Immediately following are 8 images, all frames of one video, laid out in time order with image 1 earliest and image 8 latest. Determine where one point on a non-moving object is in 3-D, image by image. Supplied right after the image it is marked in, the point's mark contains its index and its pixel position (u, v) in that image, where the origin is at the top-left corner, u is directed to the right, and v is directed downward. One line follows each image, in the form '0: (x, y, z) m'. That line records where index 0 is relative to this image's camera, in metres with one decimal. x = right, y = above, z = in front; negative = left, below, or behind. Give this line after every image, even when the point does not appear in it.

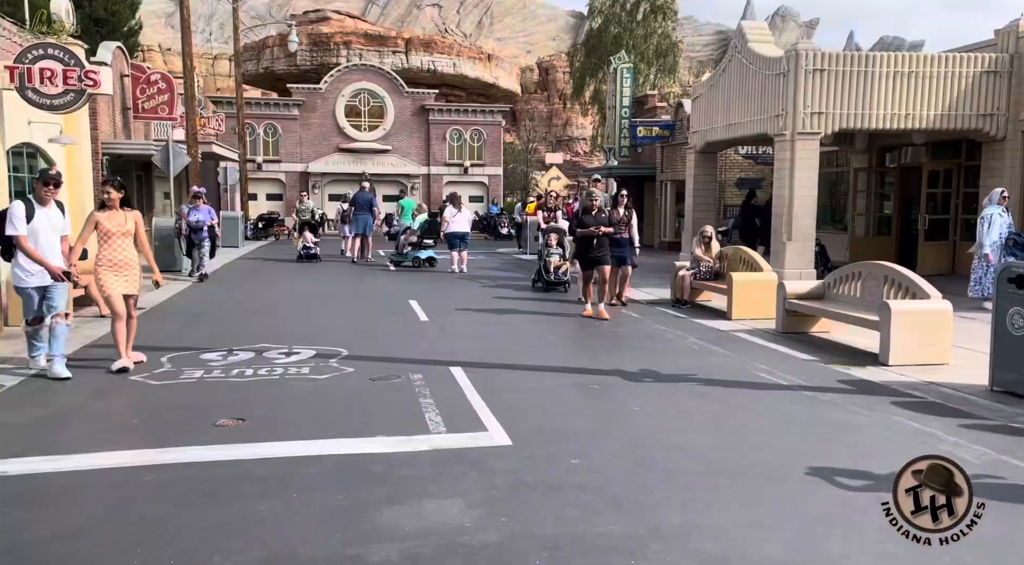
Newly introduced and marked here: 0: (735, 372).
0: (+2.1, -0.8, +8.4) m
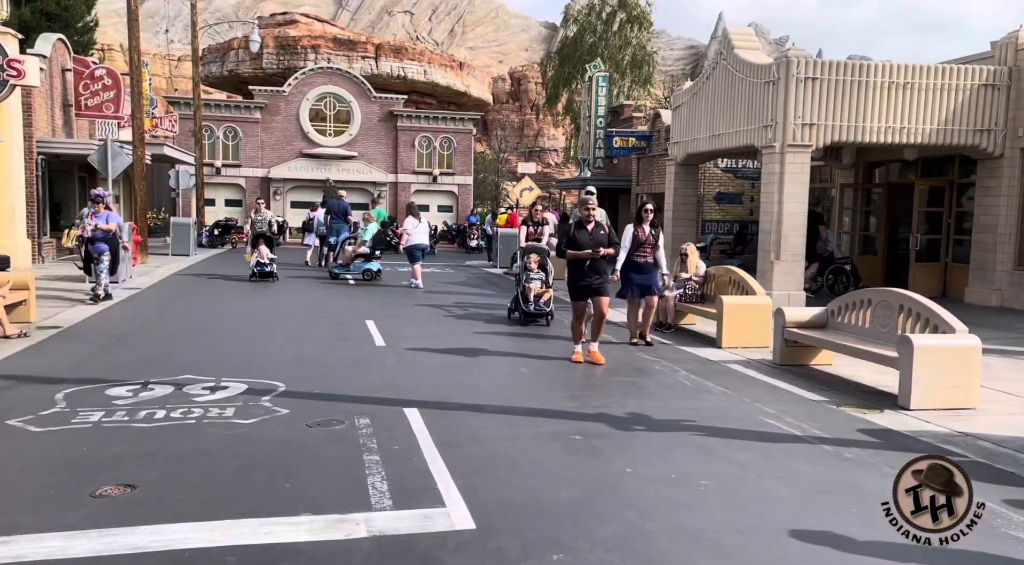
0: (+1.8, -1.1, +7.2) m
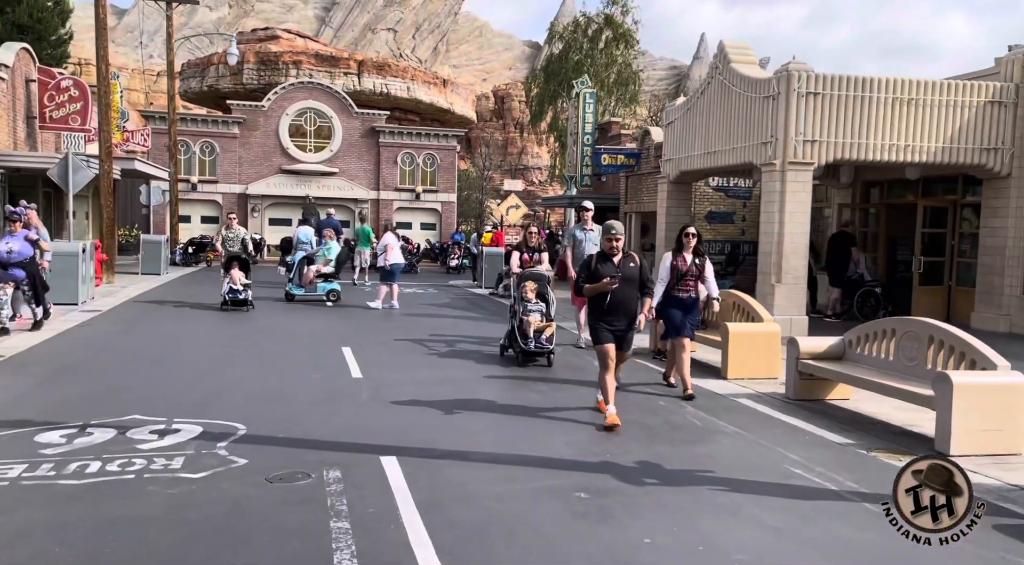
0: (+1.7, -1.3, +6.3) m
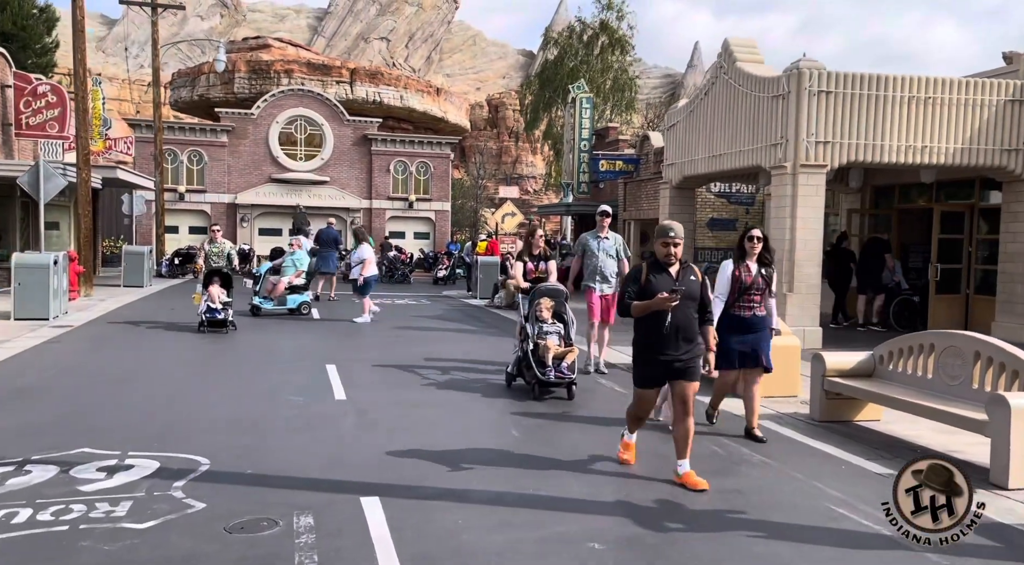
0: (+1.8, -1.4, +5.5) m
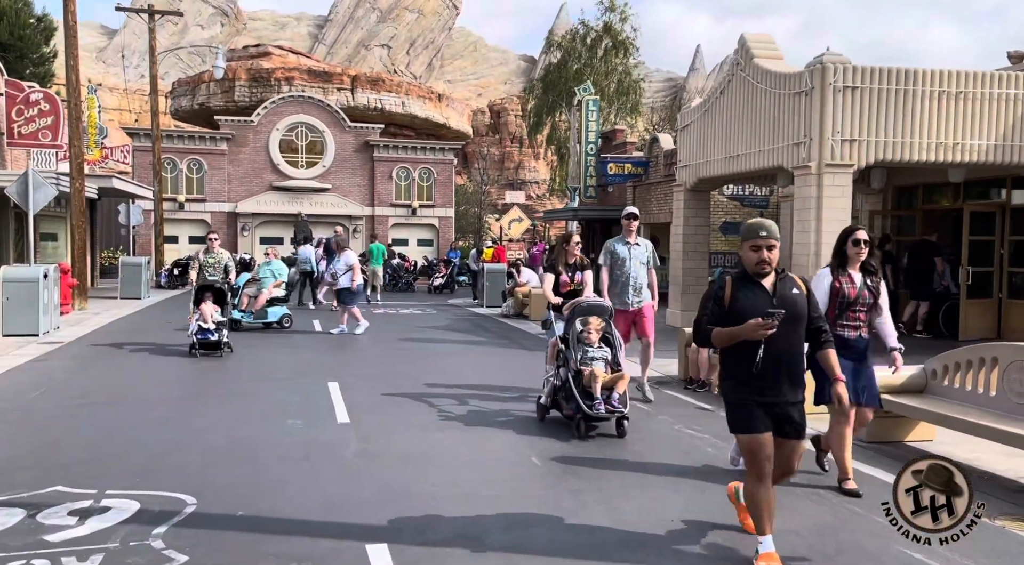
0: (+1.9, -1.4, +4.8) m
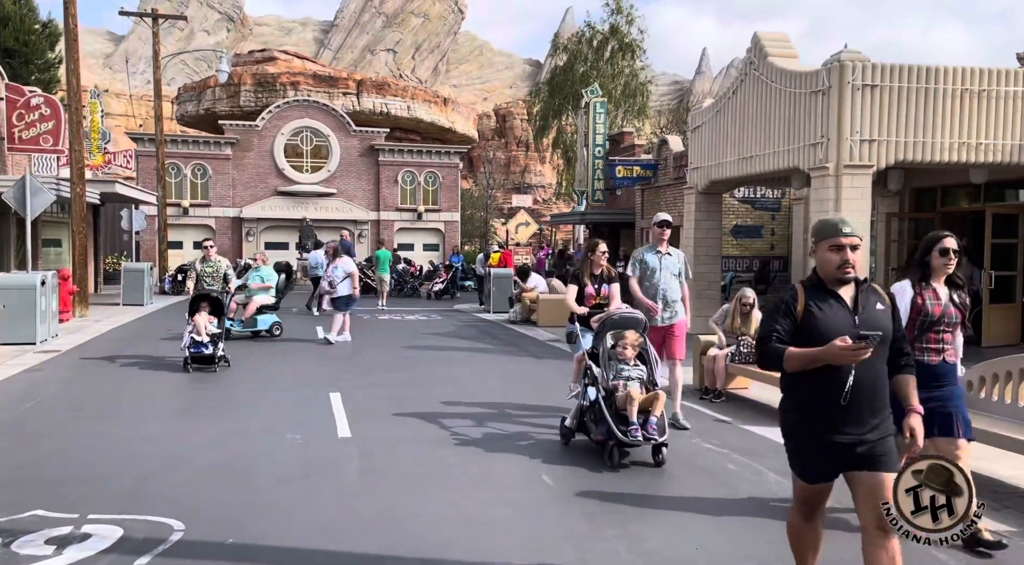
0: (+2.0, -1.5, +4.4) m
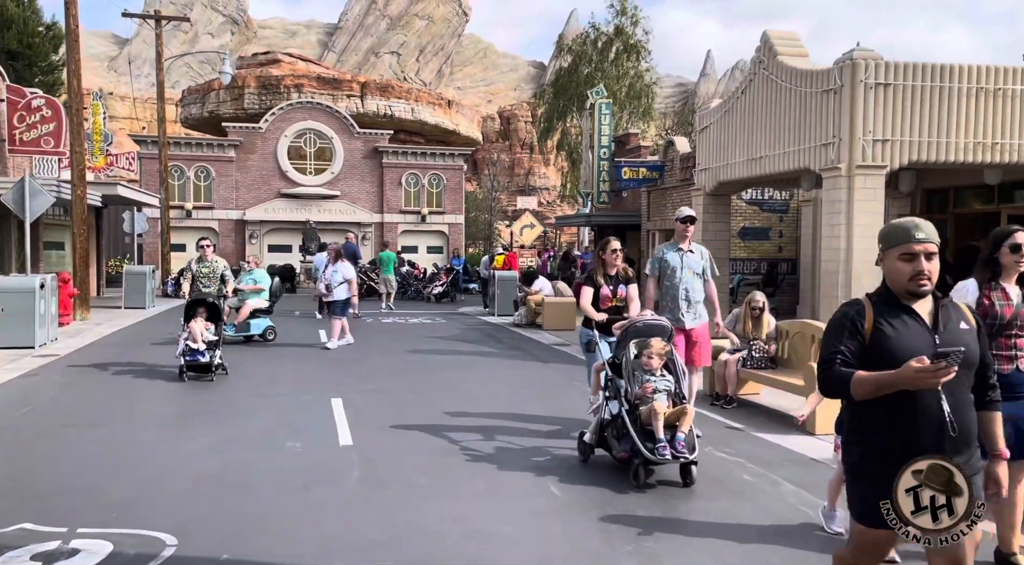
0: (+2.0, -1.5, +4.2) m
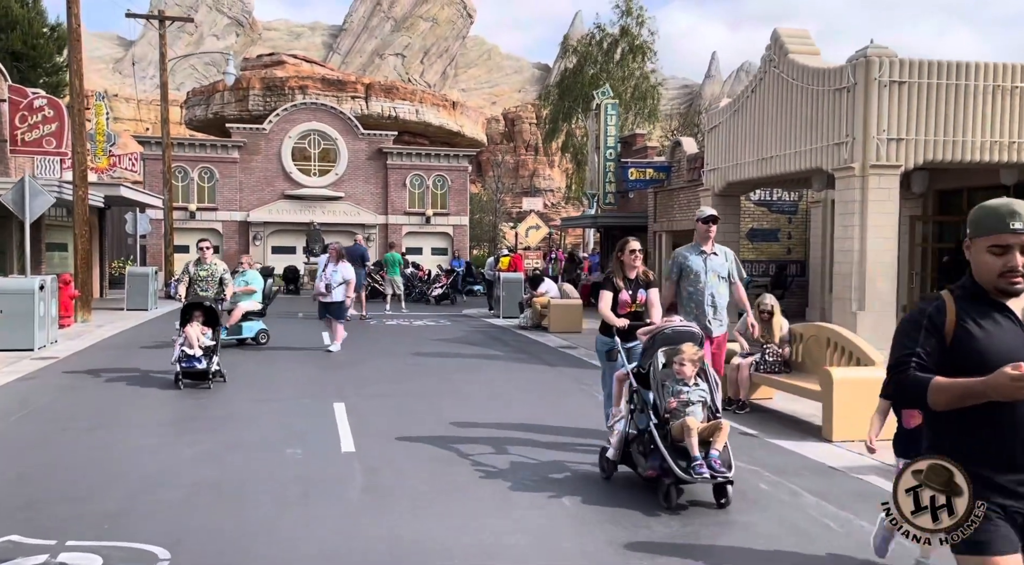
0: (+2.1, -1.5, +3.9) m
